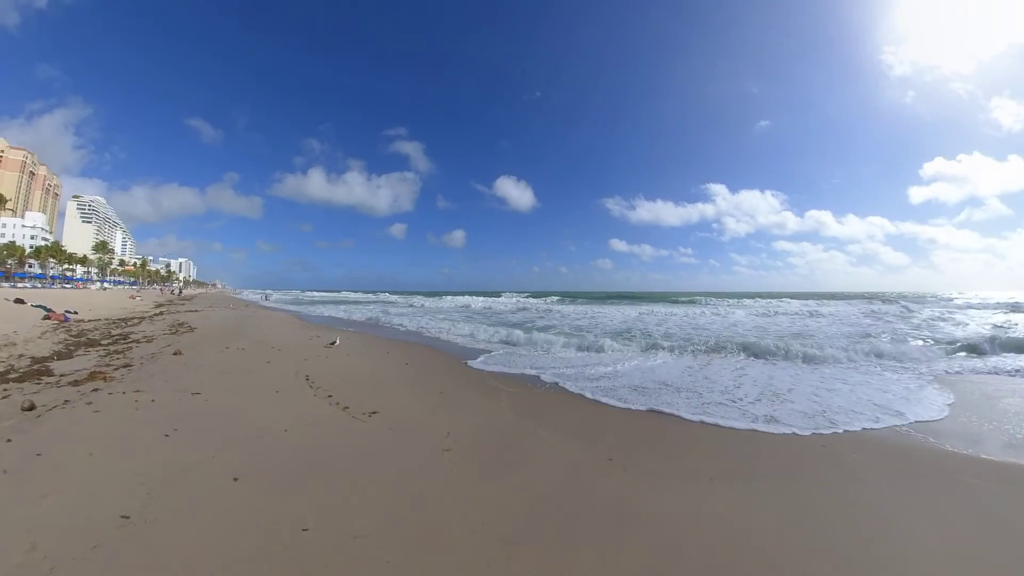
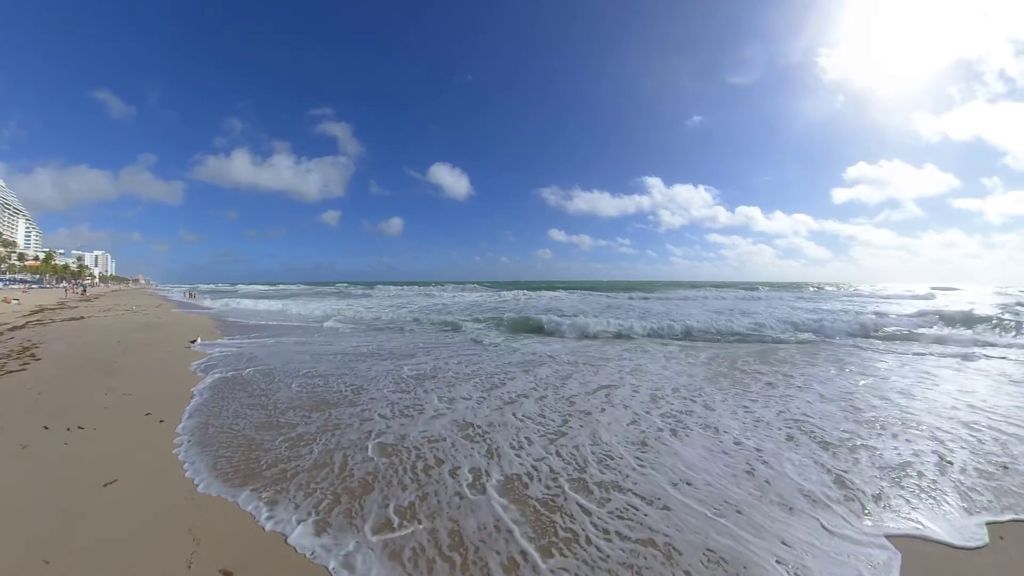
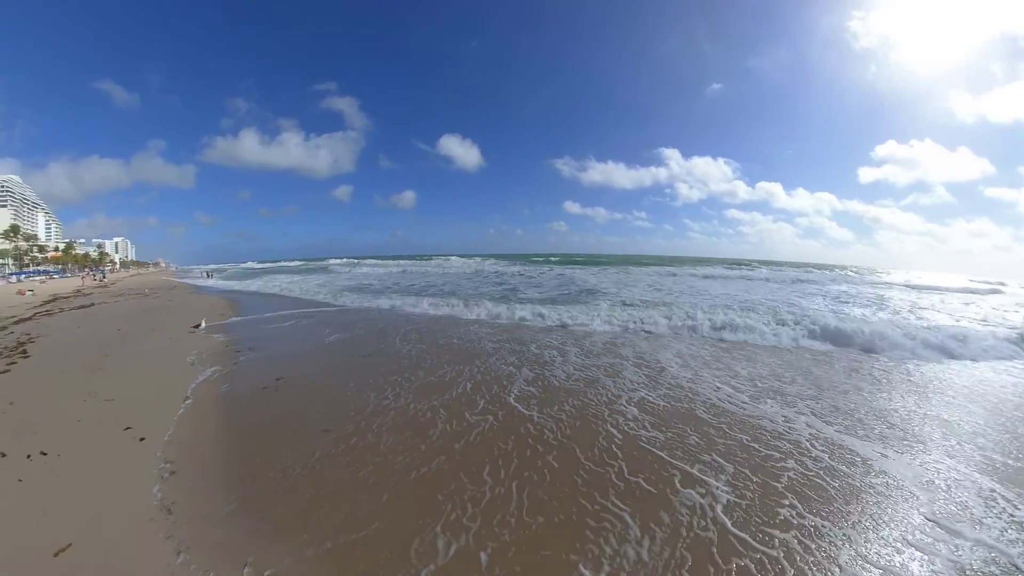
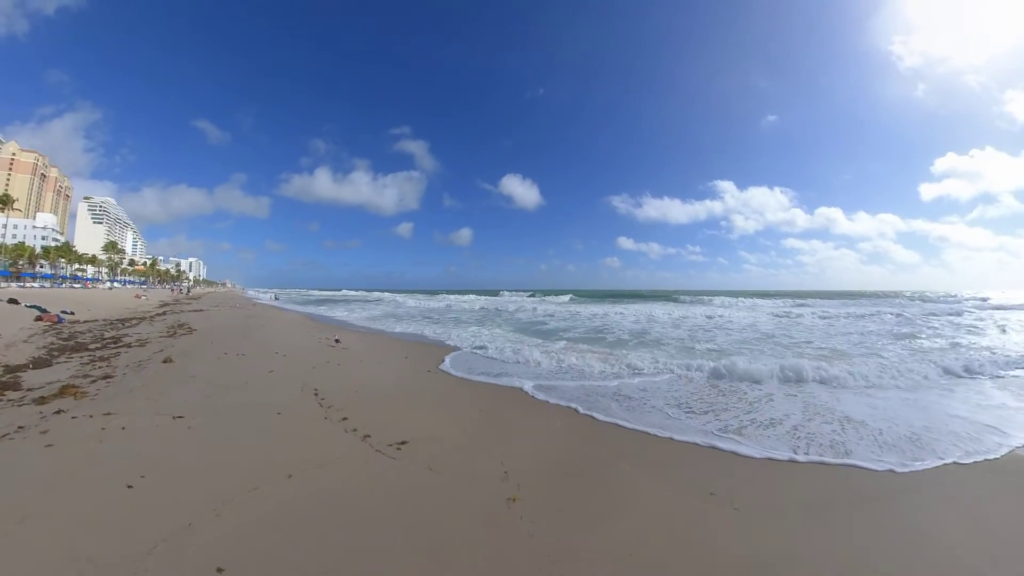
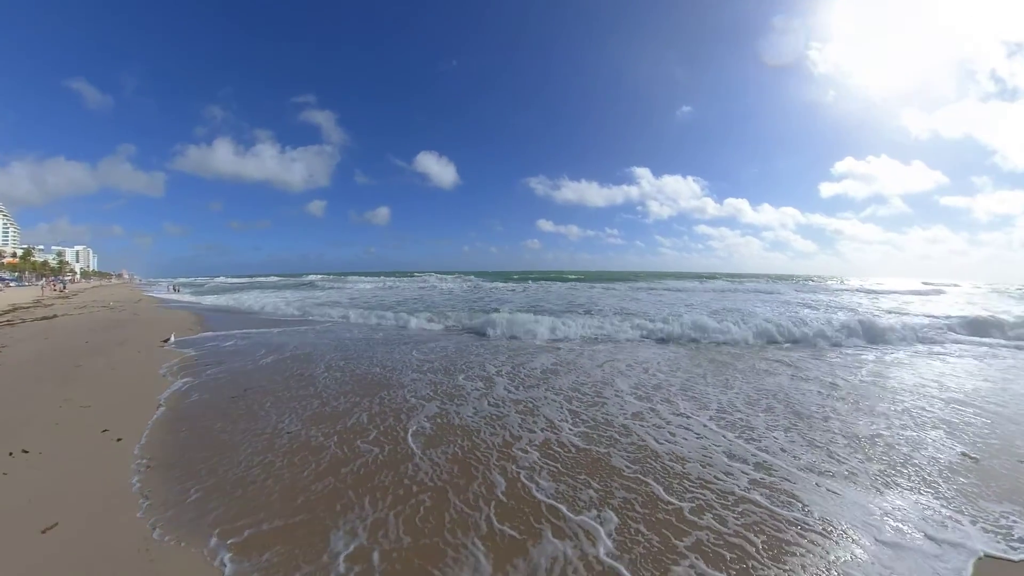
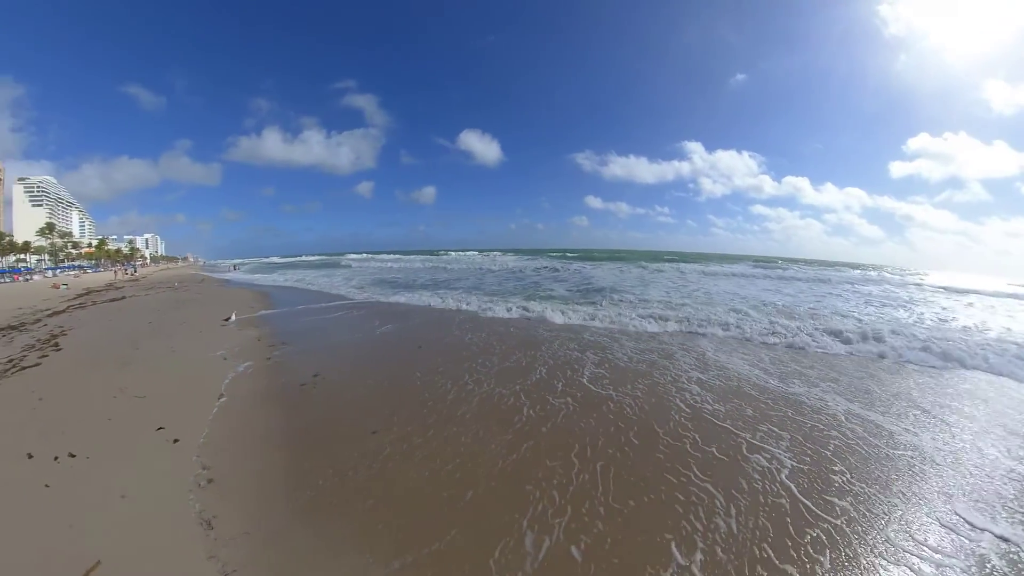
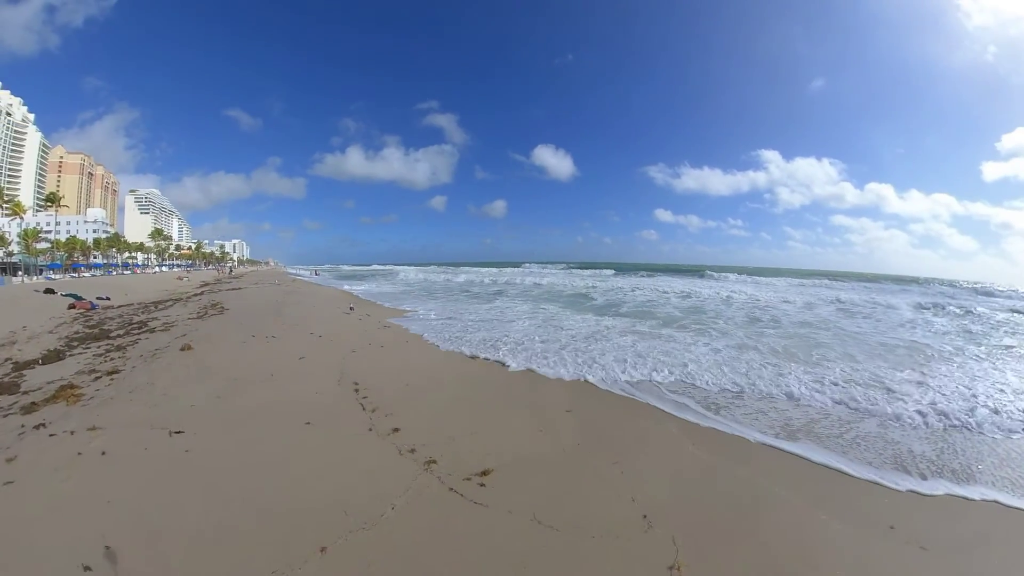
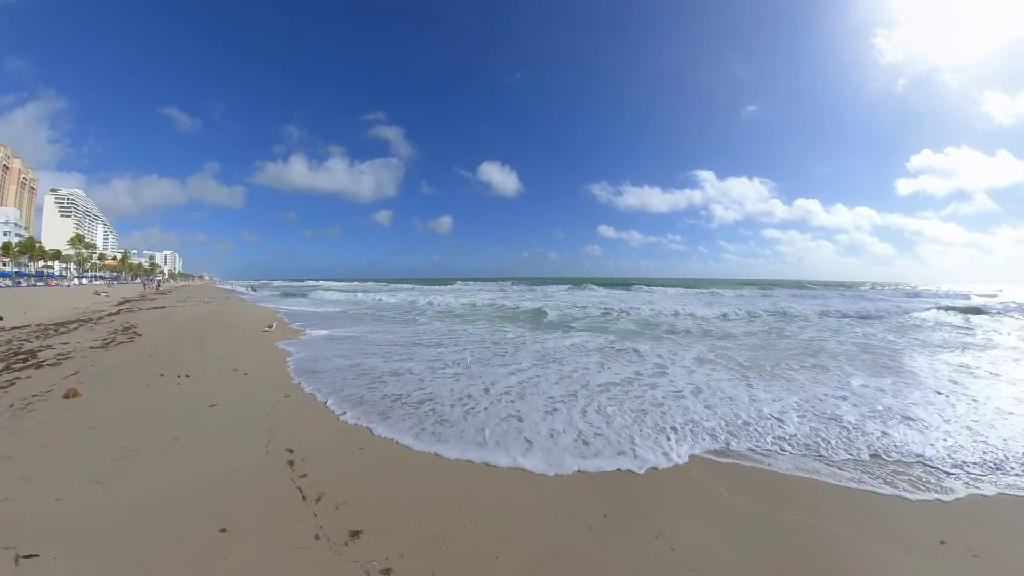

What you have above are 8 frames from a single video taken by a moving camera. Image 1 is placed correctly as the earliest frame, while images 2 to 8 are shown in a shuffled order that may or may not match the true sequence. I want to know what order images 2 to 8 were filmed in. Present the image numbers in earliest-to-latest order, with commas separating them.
4, 7, 8, 2, 5, 3, 6
